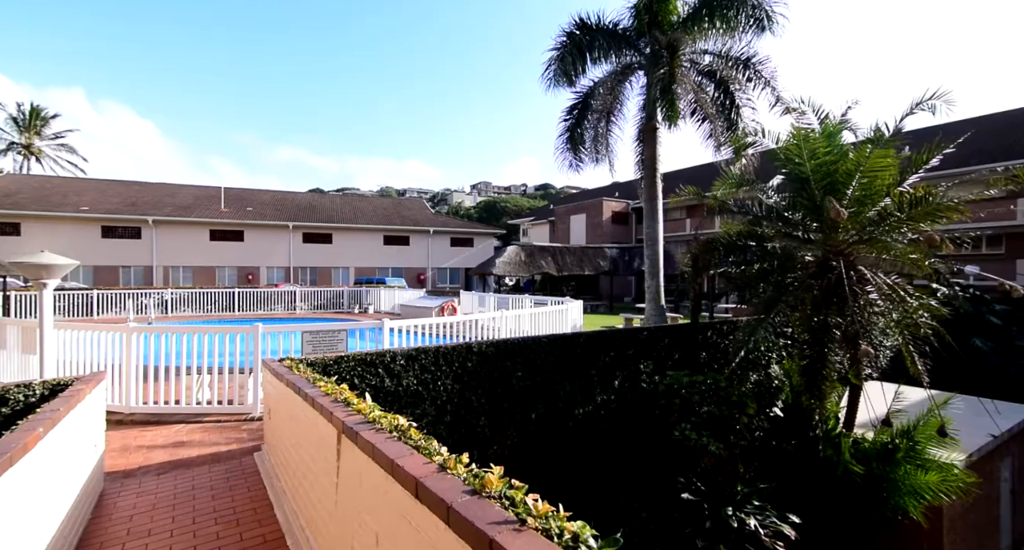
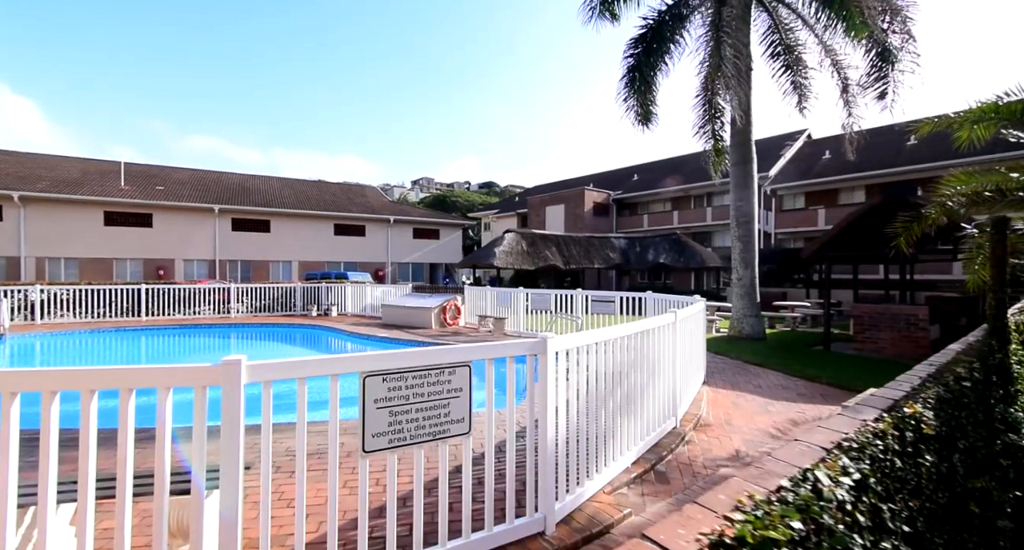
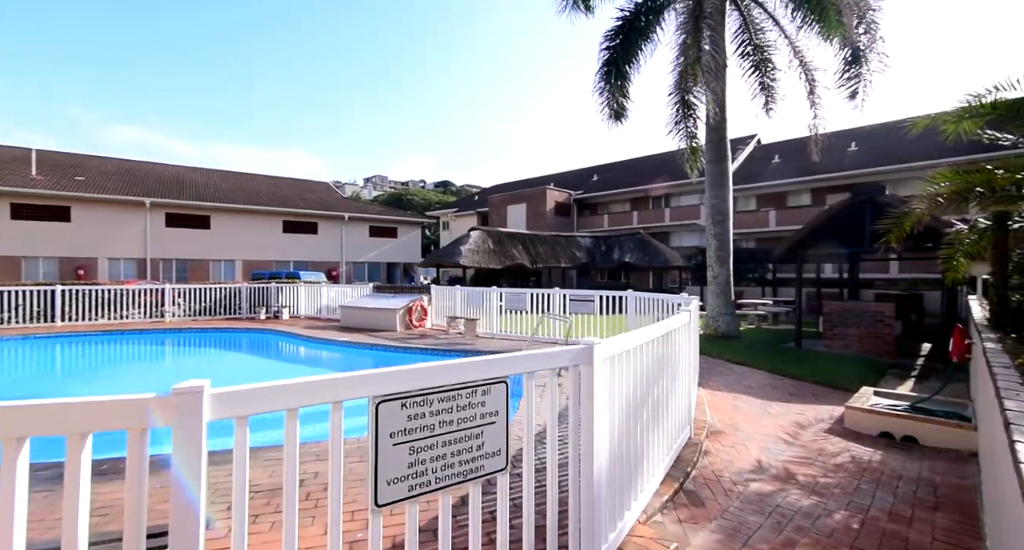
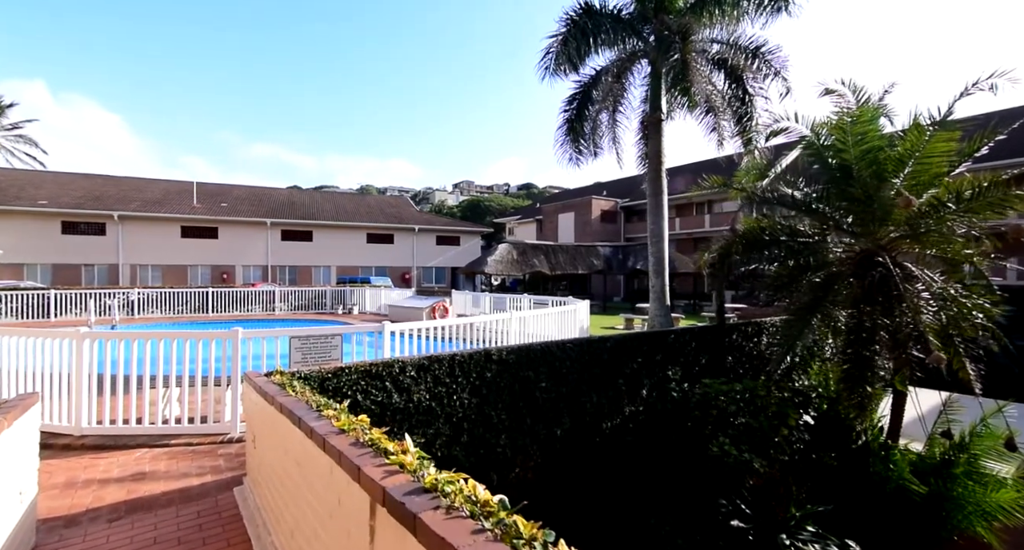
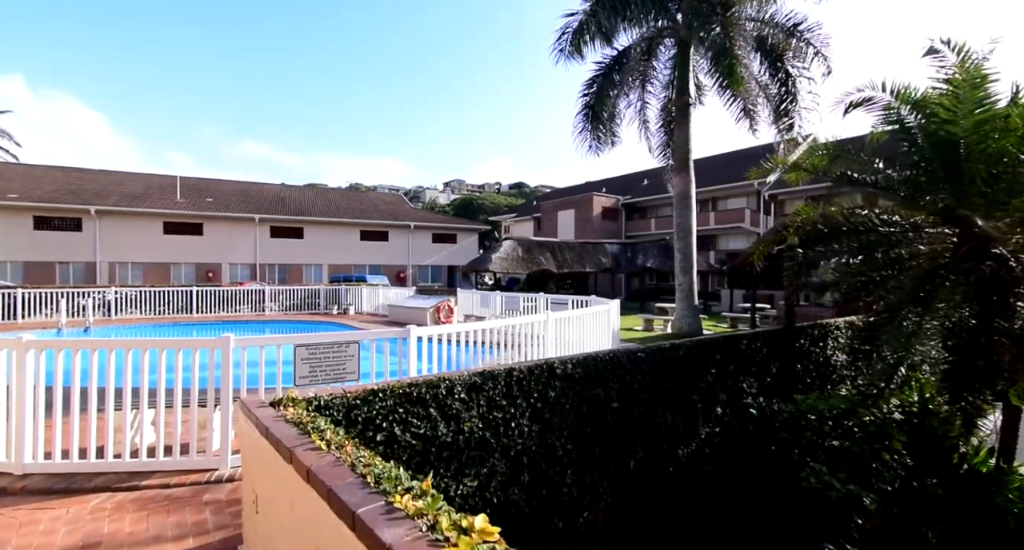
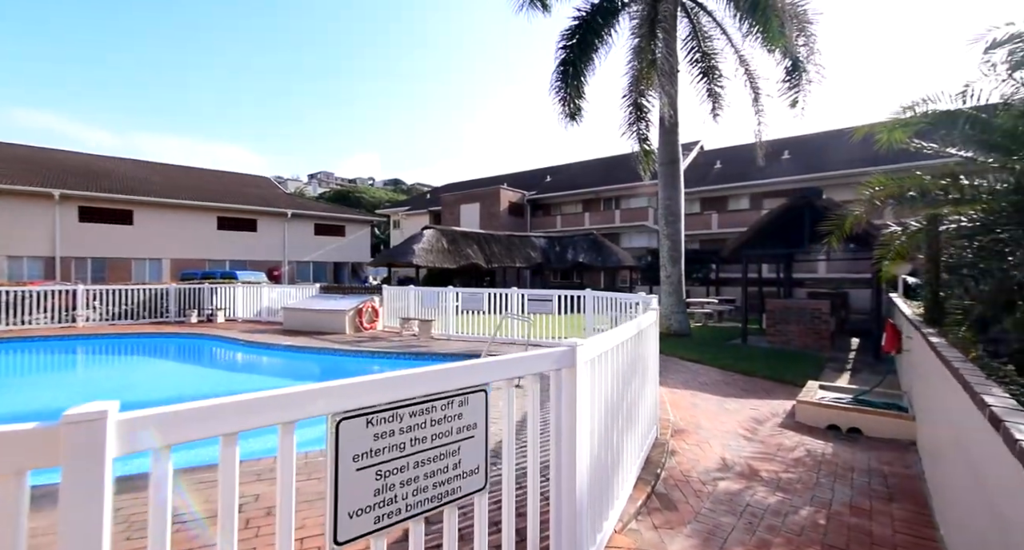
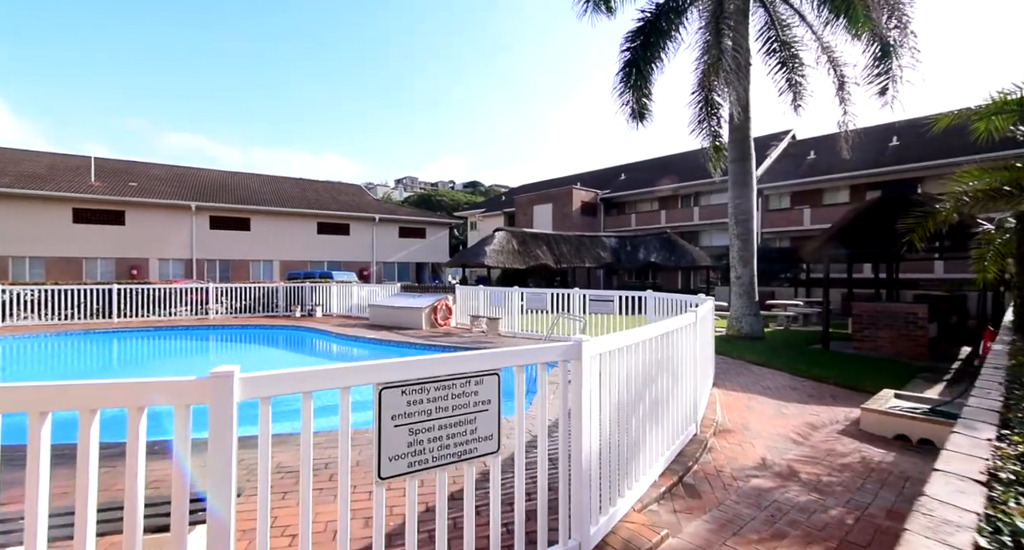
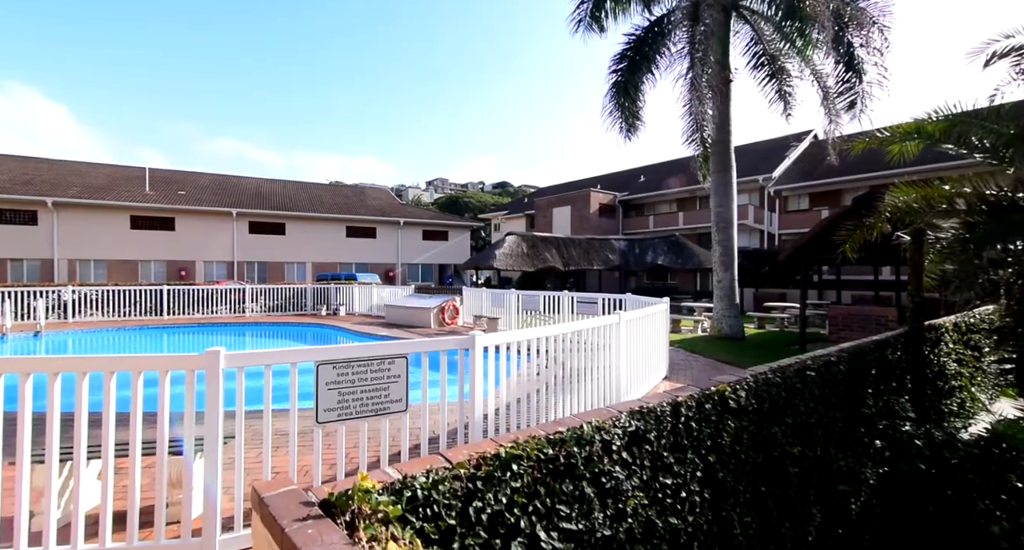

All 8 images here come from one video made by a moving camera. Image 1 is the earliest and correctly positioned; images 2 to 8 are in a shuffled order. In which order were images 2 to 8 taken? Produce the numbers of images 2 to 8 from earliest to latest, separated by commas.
4, 5, 8, 2, 7, 3, 6
